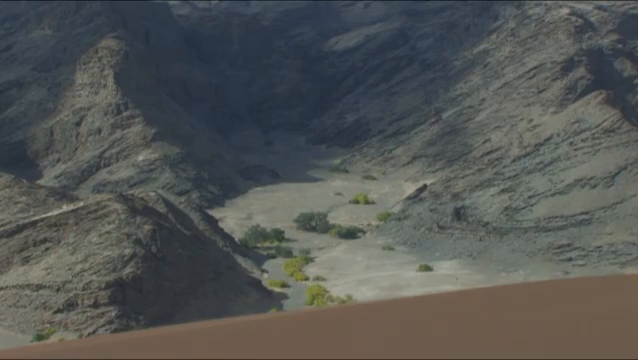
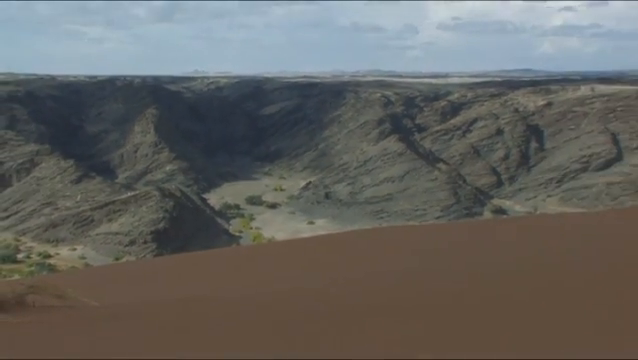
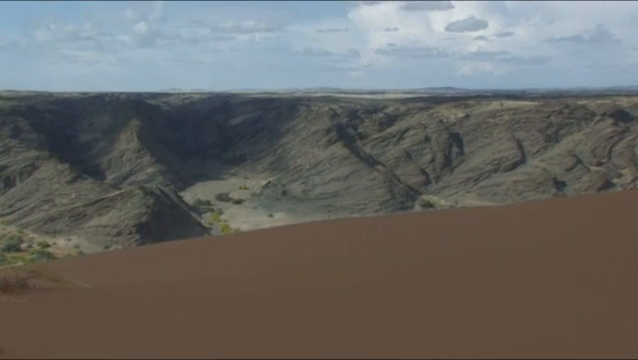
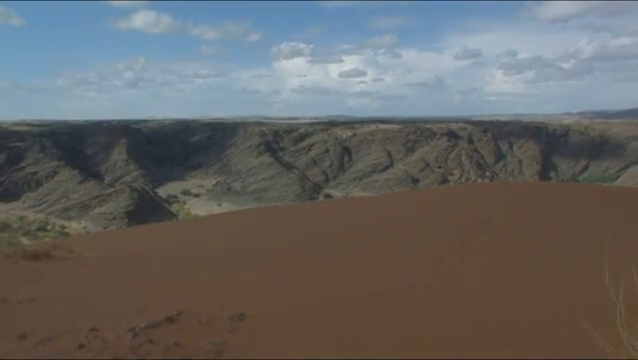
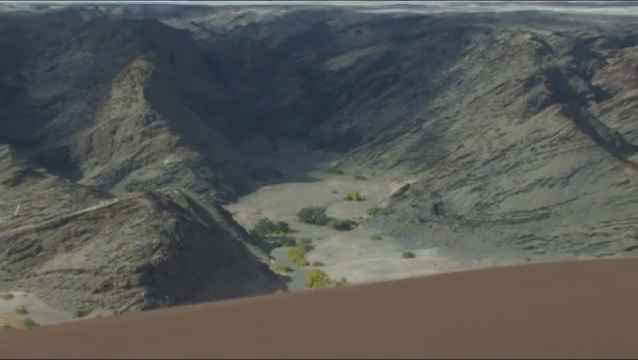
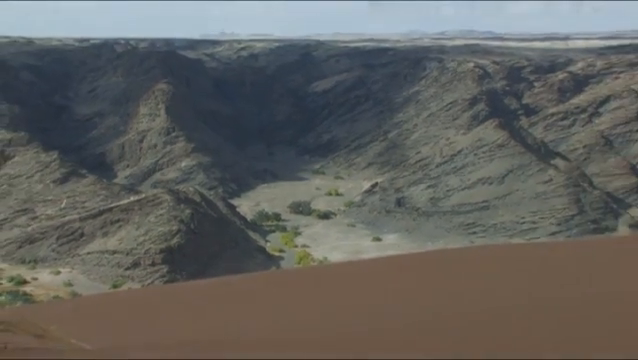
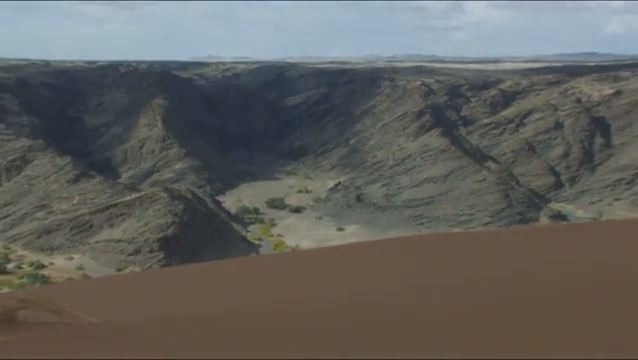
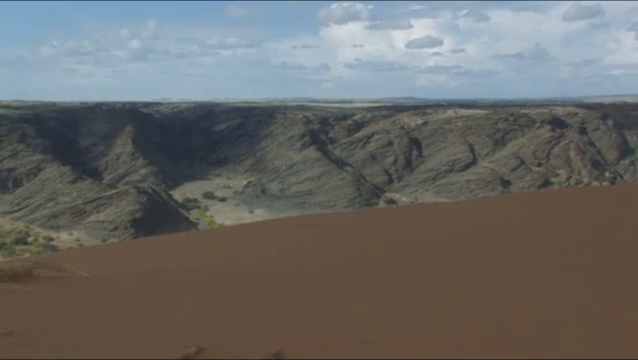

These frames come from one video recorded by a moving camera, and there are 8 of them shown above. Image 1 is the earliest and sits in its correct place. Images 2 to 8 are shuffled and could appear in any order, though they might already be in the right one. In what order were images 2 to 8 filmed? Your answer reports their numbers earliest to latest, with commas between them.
5, 6, 7, 2, 3, 8, 4
